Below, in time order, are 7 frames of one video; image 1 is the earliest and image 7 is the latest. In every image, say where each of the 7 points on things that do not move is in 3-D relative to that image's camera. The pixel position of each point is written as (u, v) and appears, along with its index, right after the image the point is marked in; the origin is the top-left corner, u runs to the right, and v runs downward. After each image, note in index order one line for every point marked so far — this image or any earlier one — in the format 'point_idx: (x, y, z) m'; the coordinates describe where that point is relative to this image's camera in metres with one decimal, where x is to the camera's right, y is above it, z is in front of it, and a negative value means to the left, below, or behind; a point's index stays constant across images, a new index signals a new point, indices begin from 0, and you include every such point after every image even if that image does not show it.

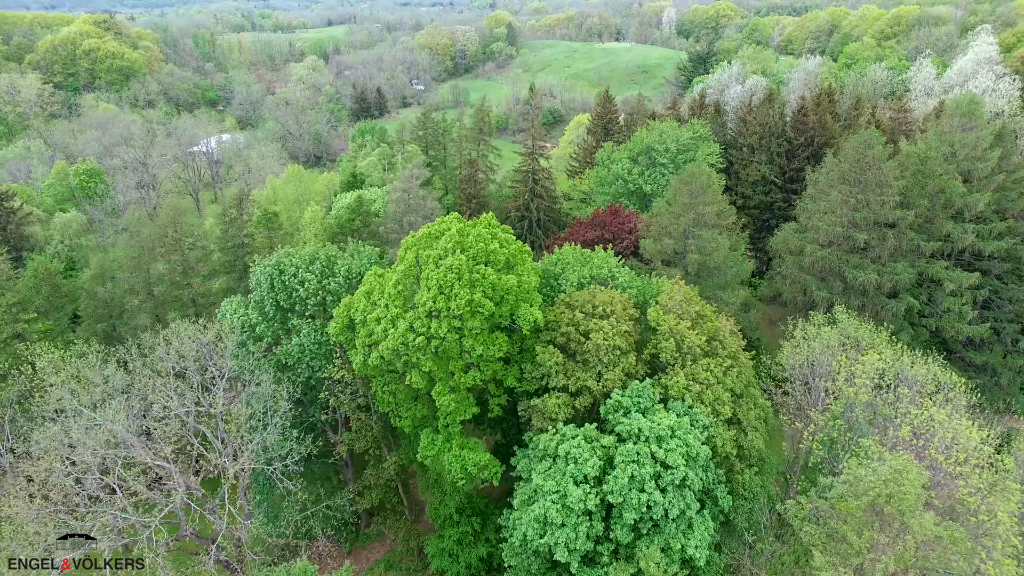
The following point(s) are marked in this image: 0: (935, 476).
0: (+11.5, -5.1, +16.7) m
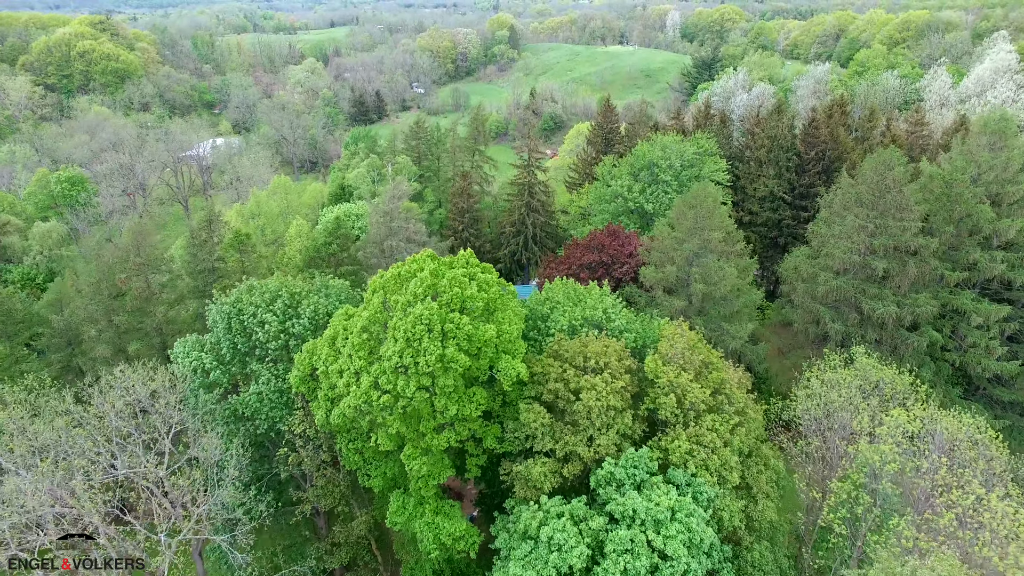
0: (+10.9, -6.6, +14.3) m
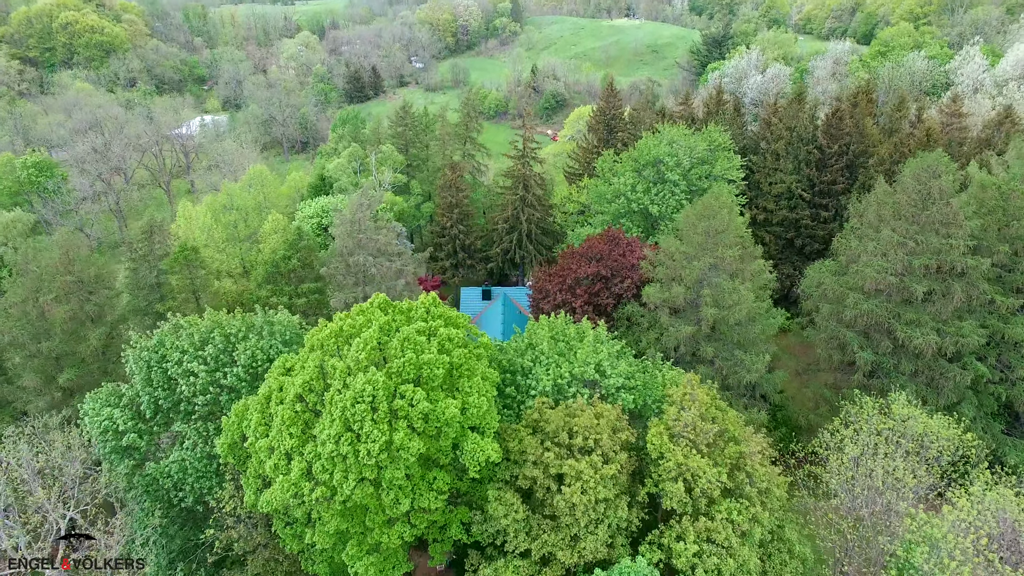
0: (+10.2, -8.1, +11.0) m
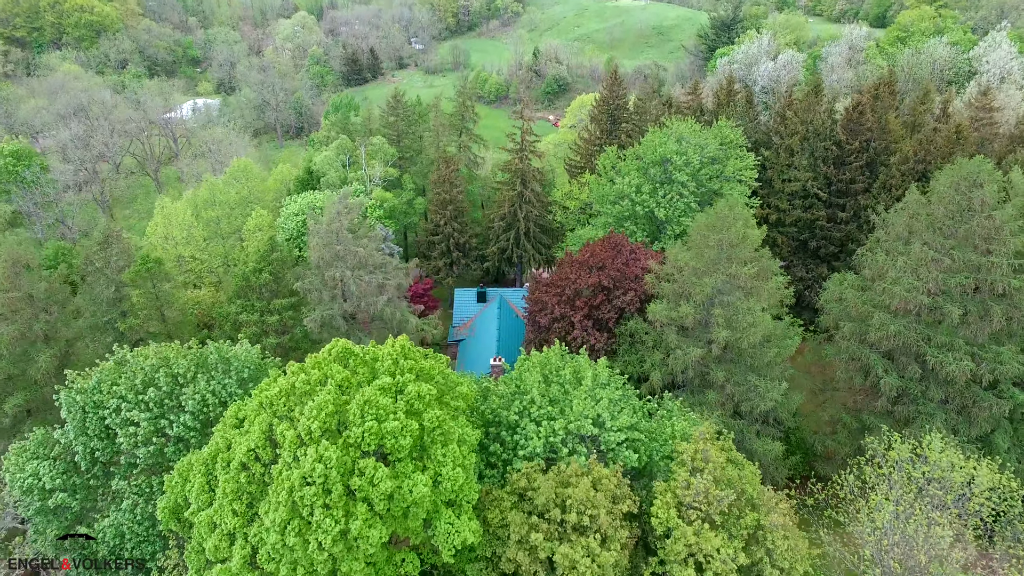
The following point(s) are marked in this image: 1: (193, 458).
0: (+9.8, -9.2, +9.0) m
1: (-7.0, -3.7, +13.4) m
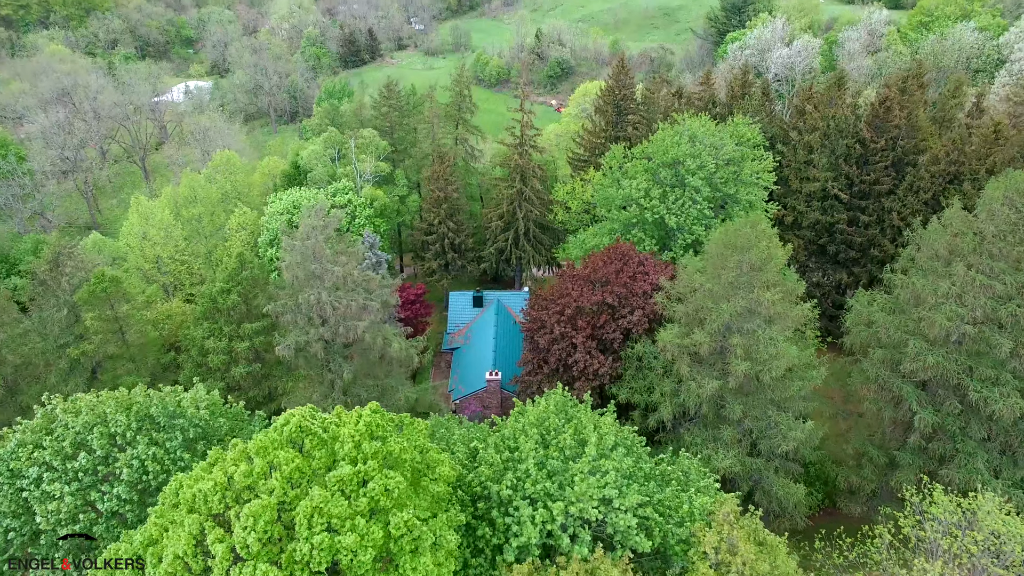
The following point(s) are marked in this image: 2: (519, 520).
0: (+9.6, -10.5, +6.9) m
1: (-7.2, -4.8, +11.3) m
2: (+0.2, -4.4, +11.9) m
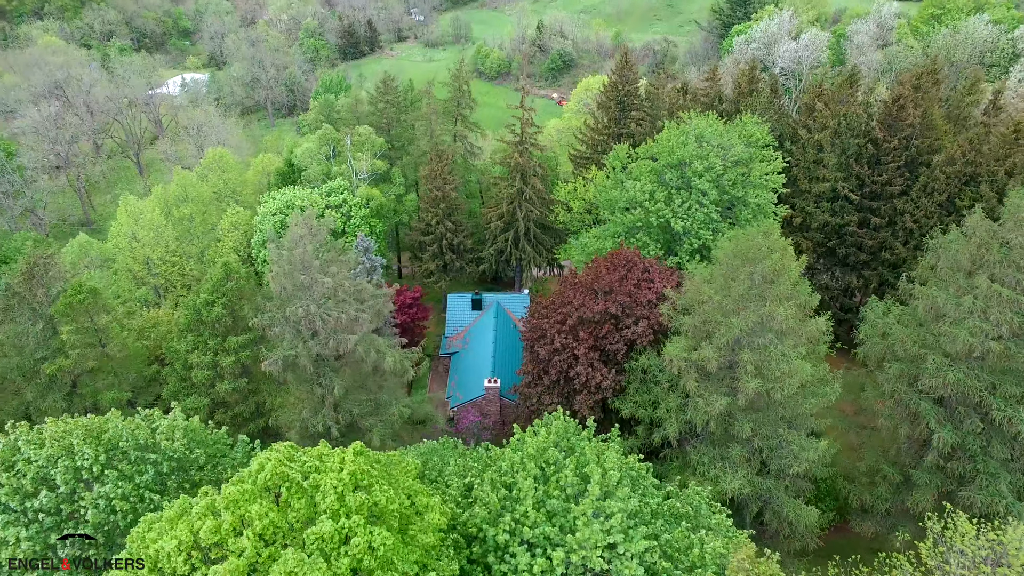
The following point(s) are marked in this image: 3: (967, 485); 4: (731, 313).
0: (+9.5, -11.0, +6.0) m
1: (-7.2, -5.3, +10.3) m
2: (+0.1, -4.9, +10.9) m
3: (+14.8, -6.4, +19.9) m
4: (+7.0, -0.8, +19.5) m
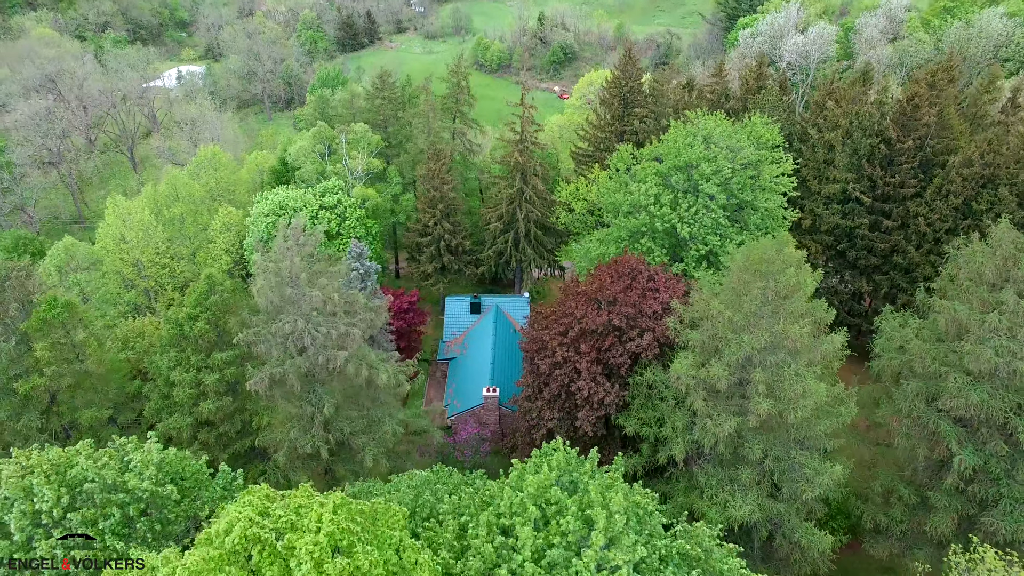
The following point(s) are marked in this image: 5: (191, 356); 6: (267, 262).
0: (+9.4, -11.7, +5.1) m
1: (-7.3, -5.8, +9.4) m
2: (+0.1, -5.5, +10.0) m
3: (+14.8, -6.9, +18.9) m
4: (+6.9, -1.2, +18.4) m
5: (-10.0, -2.1, +19.1) m
6: (-7.7, +0.8, +19.2) m
